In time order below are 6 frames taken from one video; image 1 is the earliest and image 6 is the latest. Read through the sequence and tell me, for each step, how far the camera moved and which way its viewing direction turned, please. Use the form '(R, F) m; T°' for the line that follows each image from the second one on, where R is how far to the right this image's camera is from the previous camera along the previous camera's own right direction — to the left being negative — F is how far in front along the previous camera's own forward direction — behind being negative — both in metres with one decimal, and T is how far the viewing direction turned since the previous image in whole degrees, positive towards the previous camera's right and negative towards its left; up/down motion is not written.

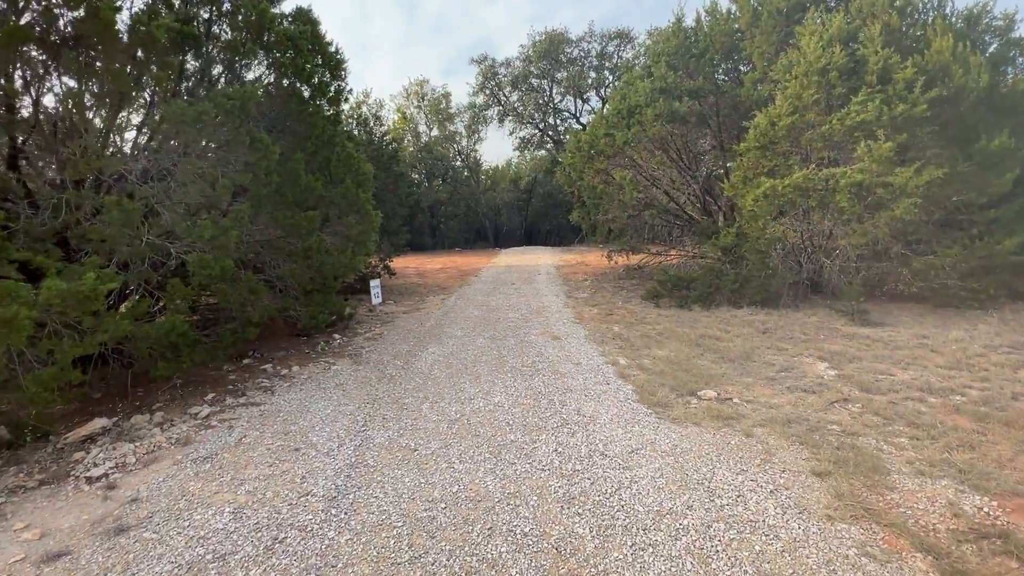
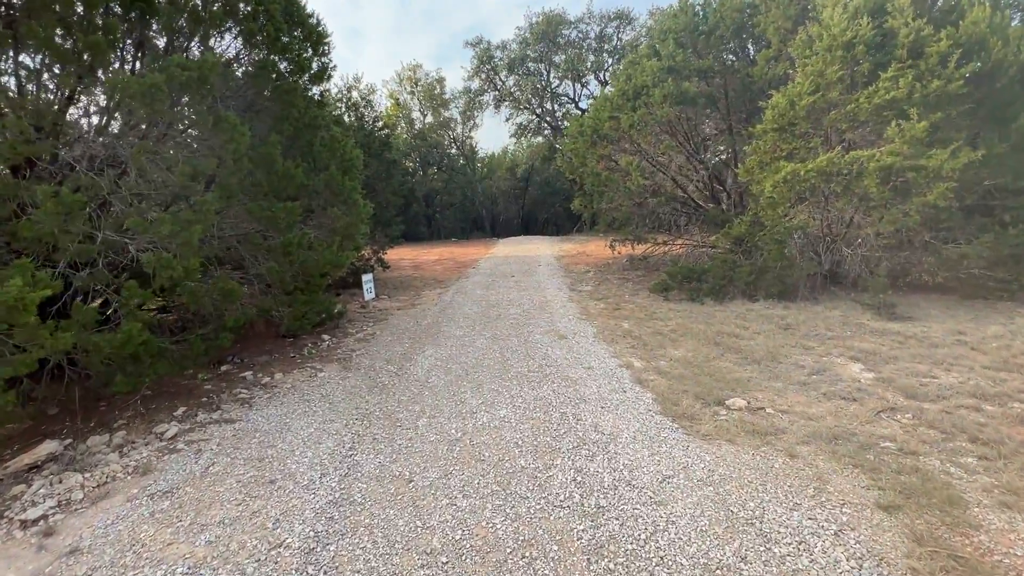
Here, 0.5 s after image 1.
(-0.1, +0.6) m; 0°
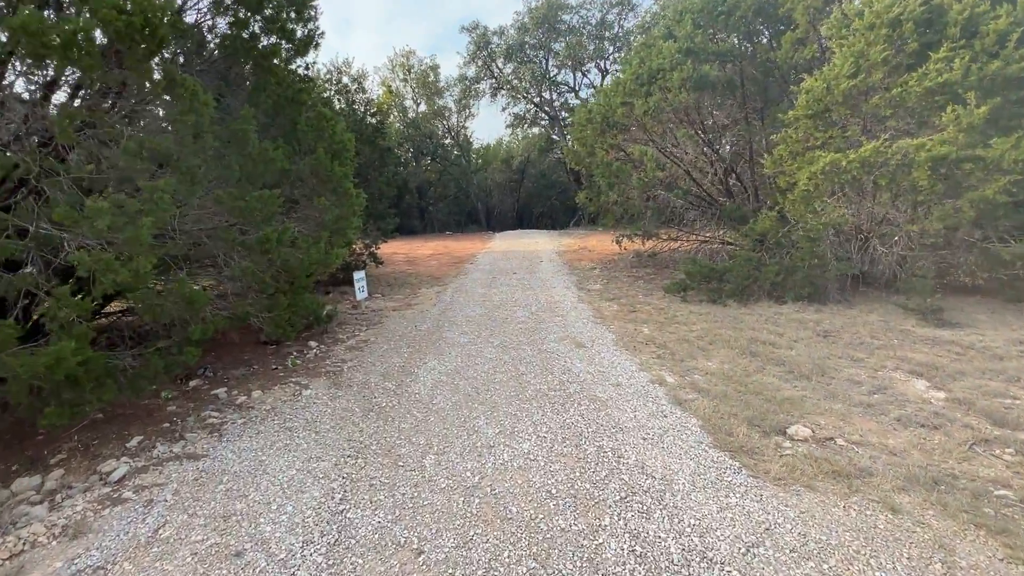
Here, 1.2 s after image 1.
(-0.3, +0.8) m; +1°
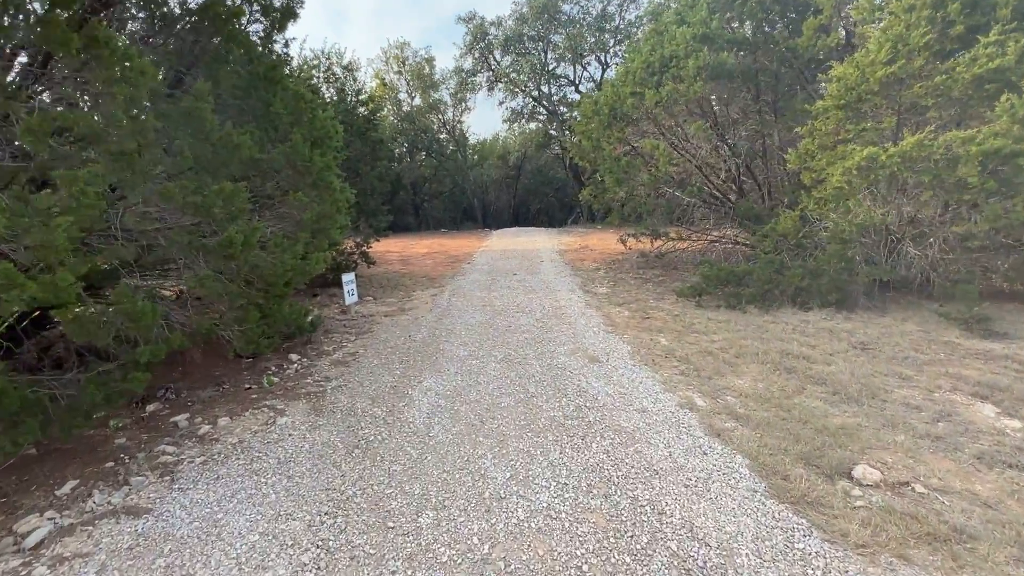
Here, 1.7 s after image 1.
(-0.1, +0.7) m; +1°
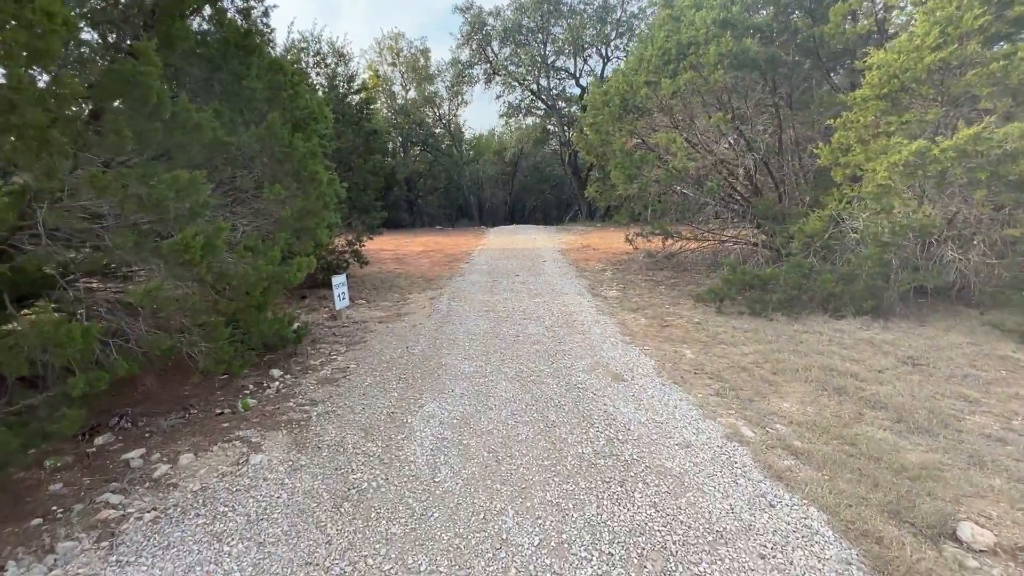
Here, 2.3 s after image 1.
(-0.2, +0.7) m; +1°
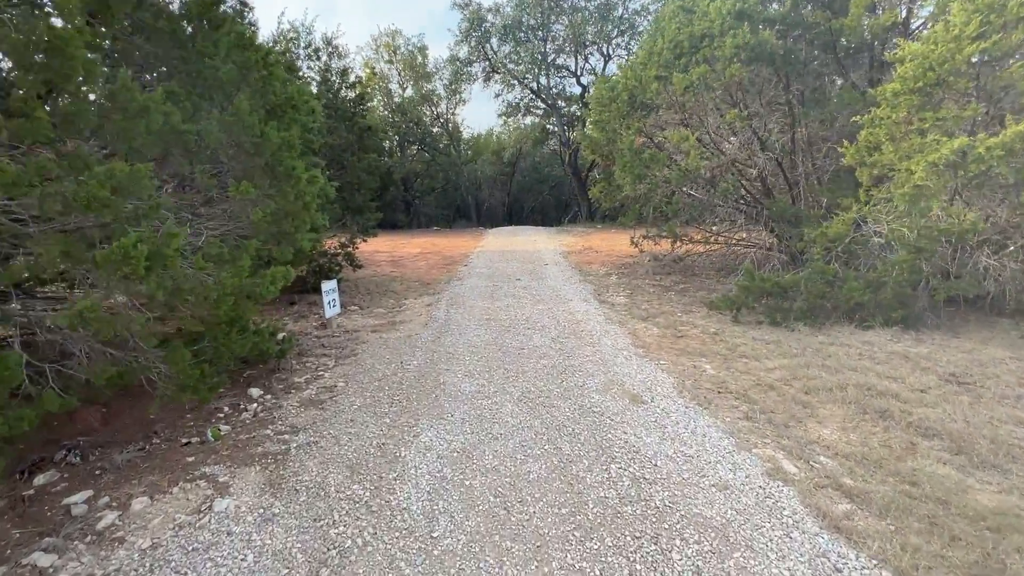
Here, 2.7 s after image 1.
(-0.1, +0.5) m; 0°
